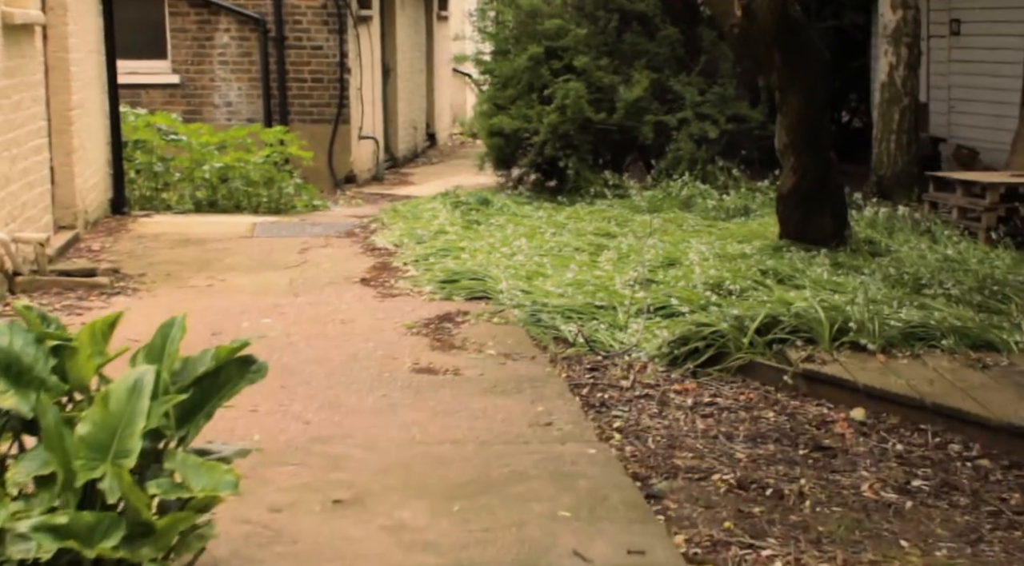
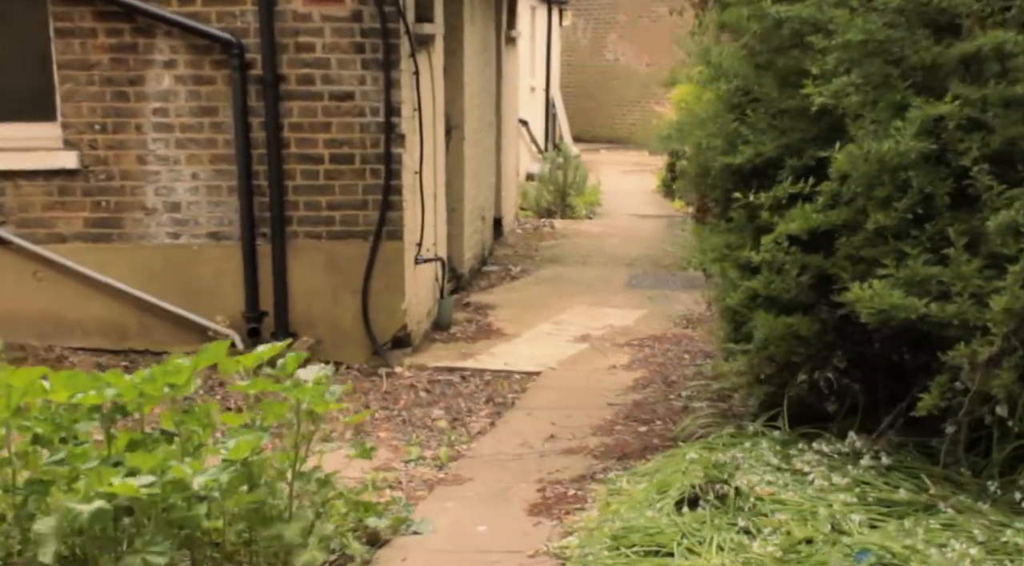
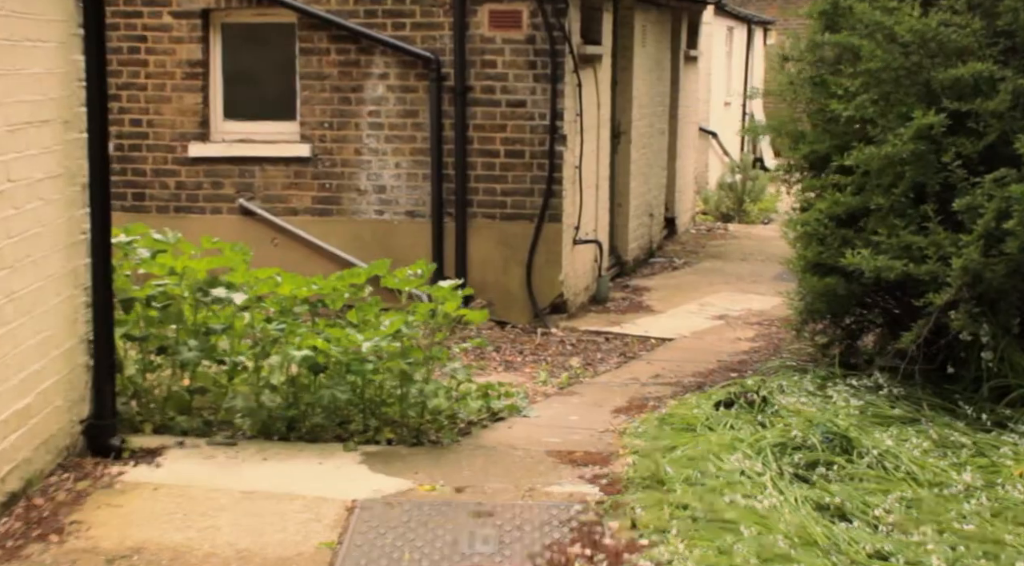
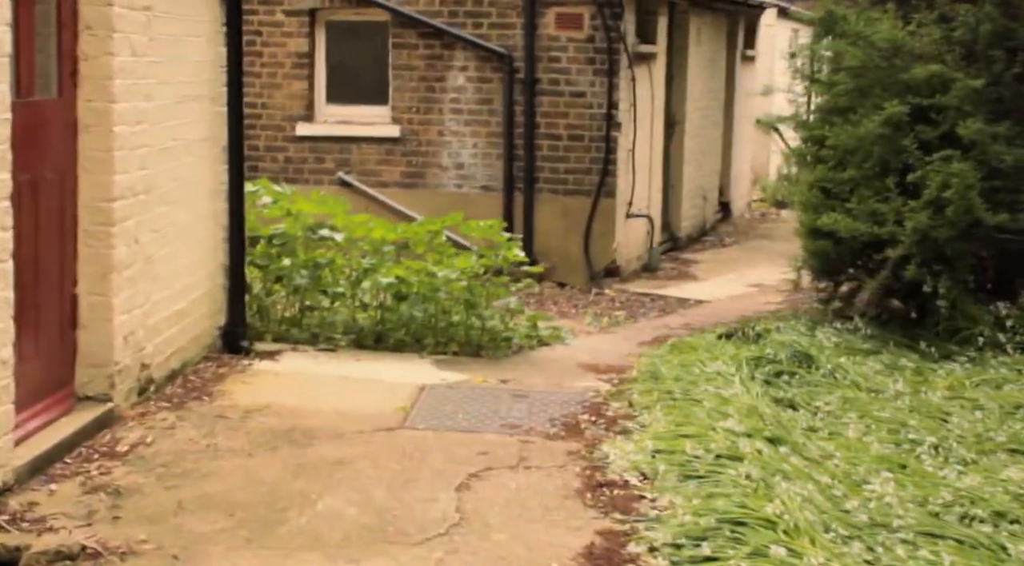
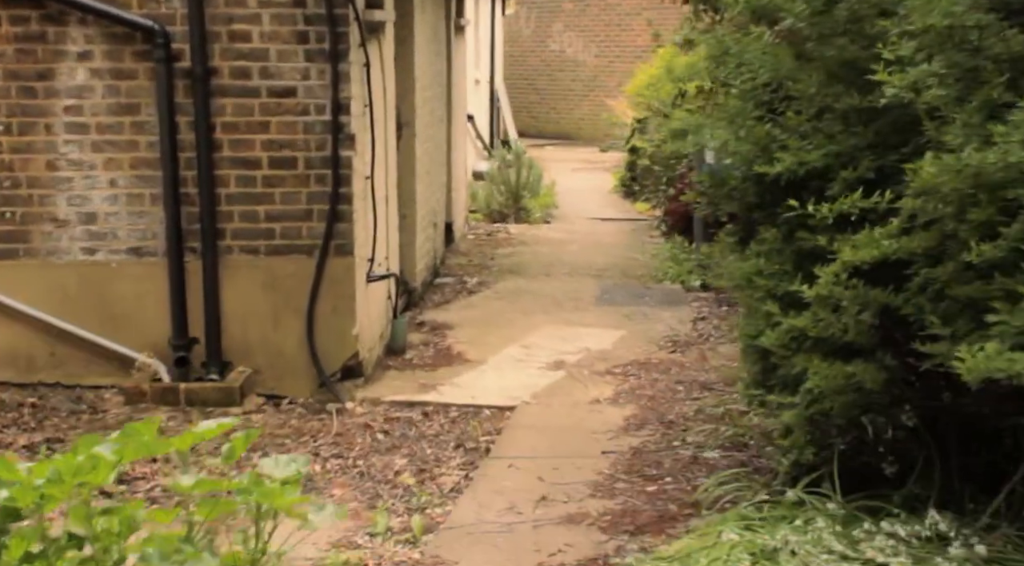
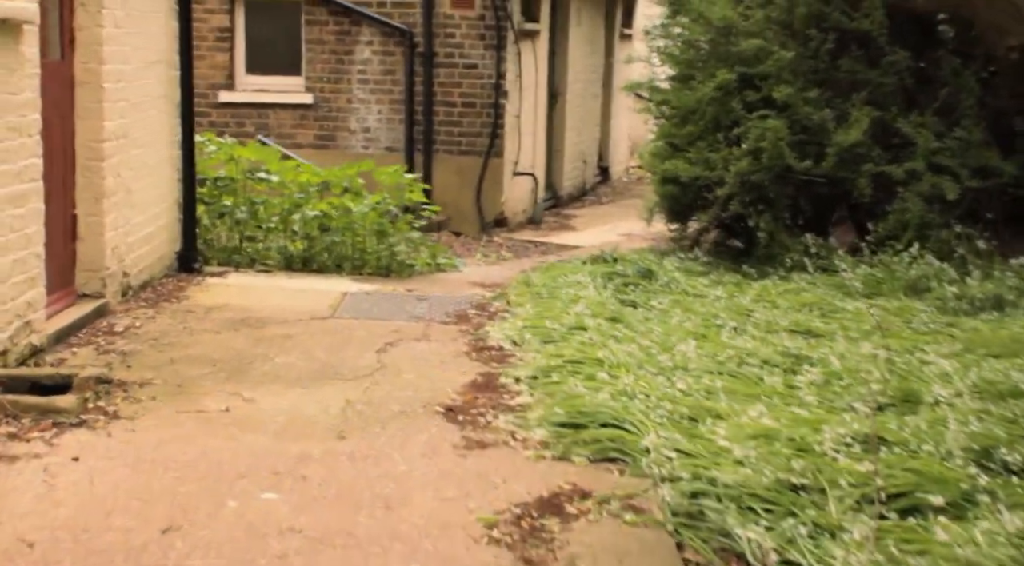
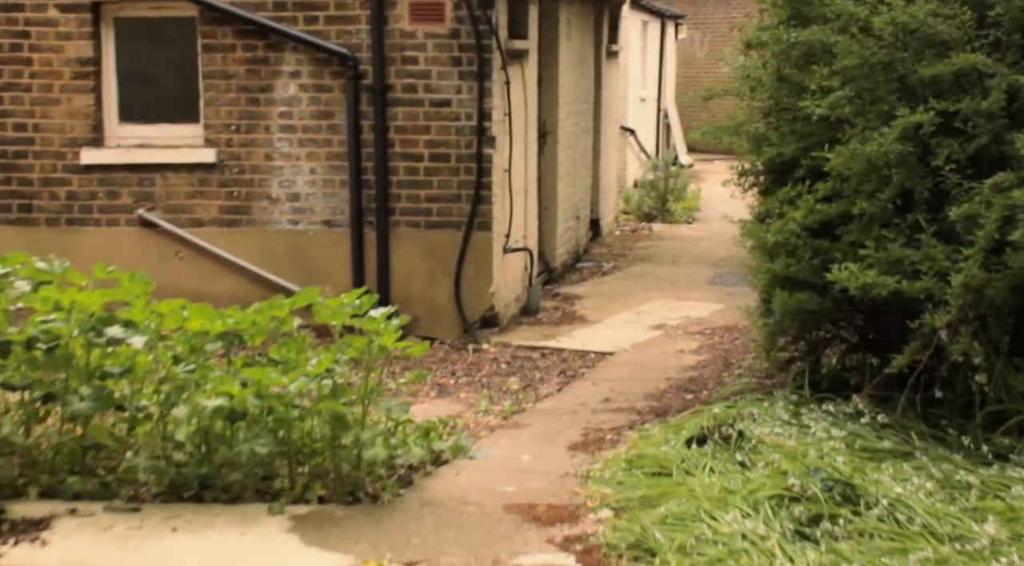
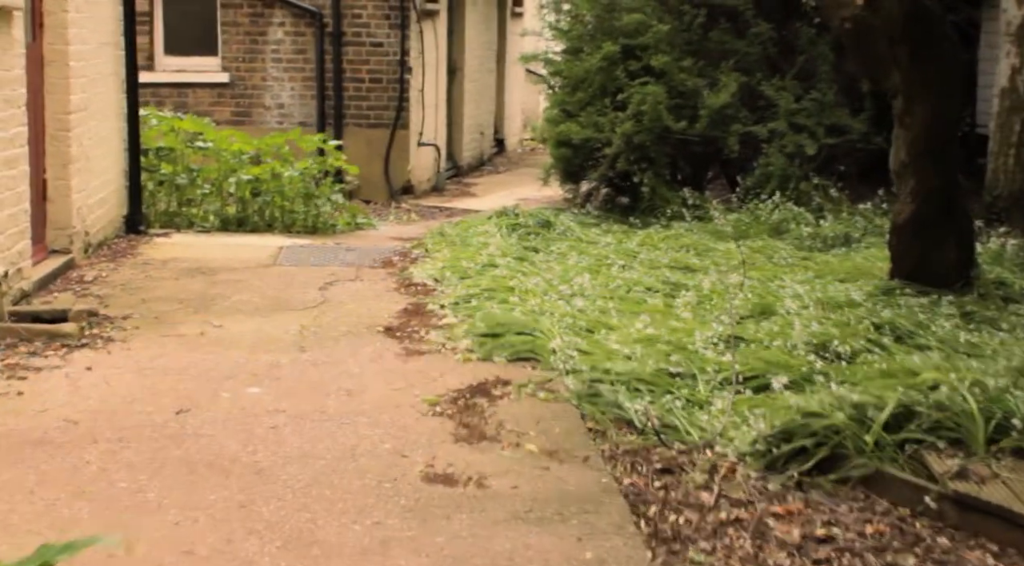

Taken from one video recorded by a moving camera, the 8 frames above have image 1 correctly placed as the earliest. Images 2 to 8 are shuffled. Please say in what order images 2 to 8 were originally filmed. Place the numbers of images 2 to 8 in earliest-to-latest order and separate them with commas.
8, 6, 4, 3, 7, 2, 5
